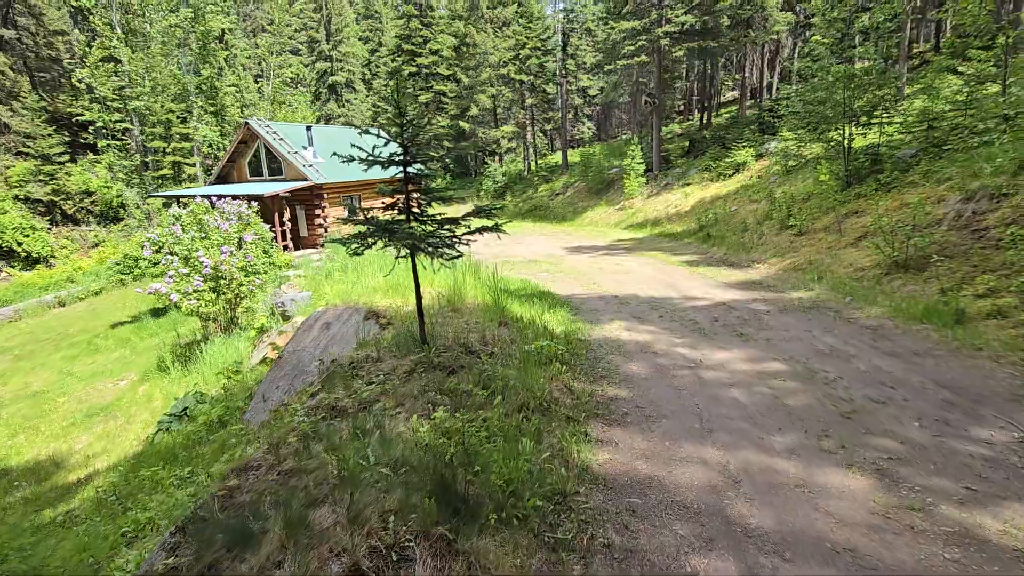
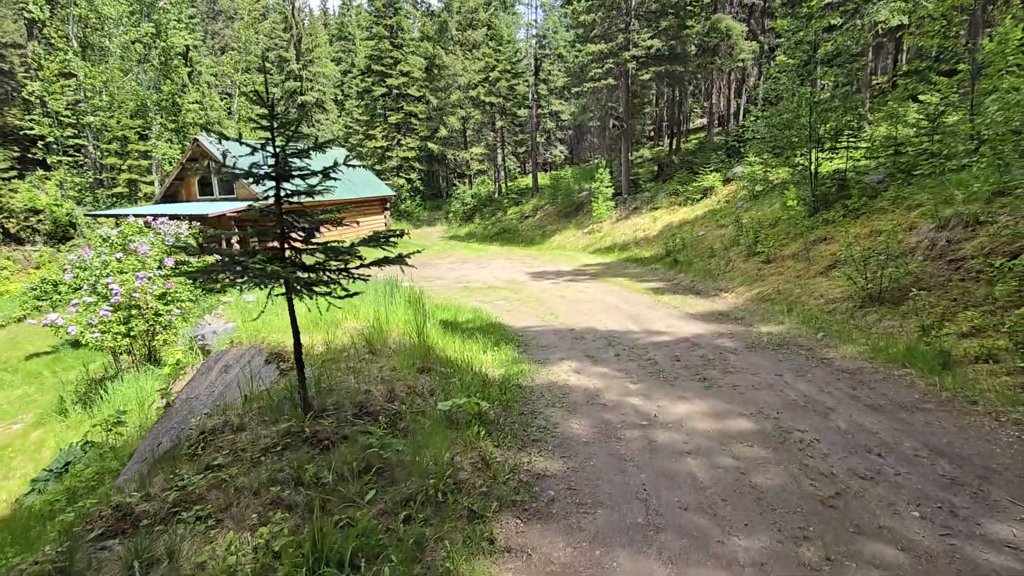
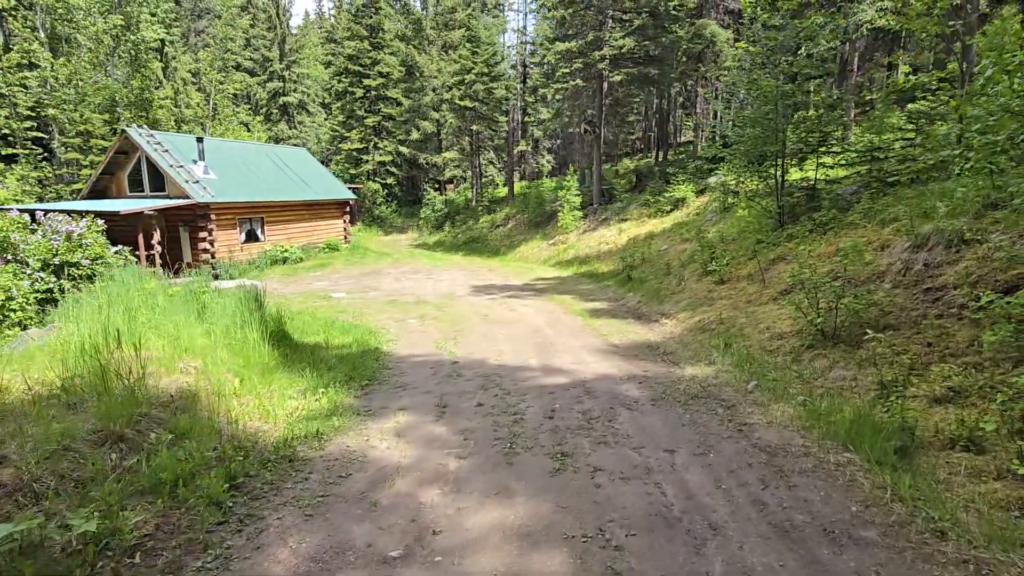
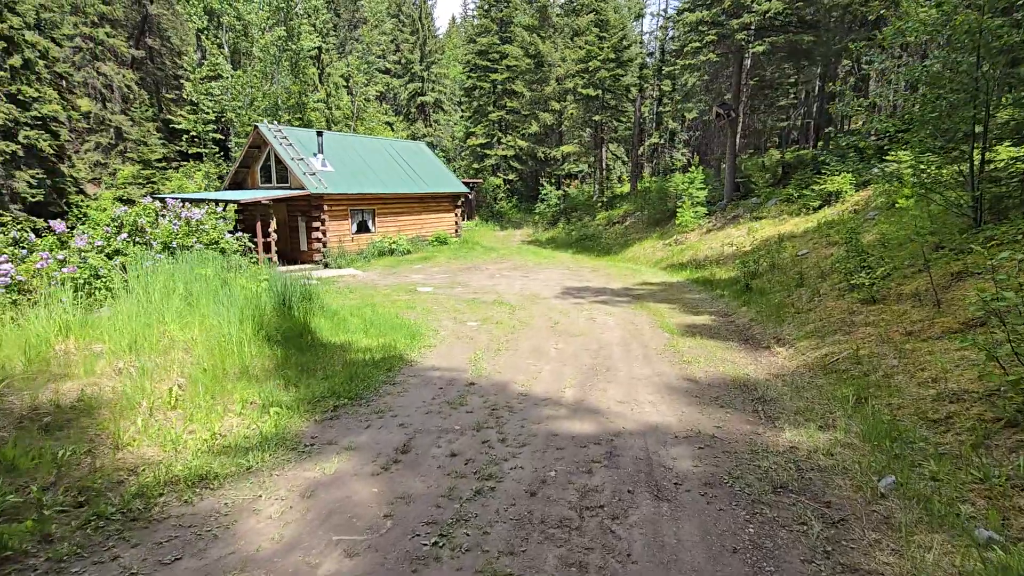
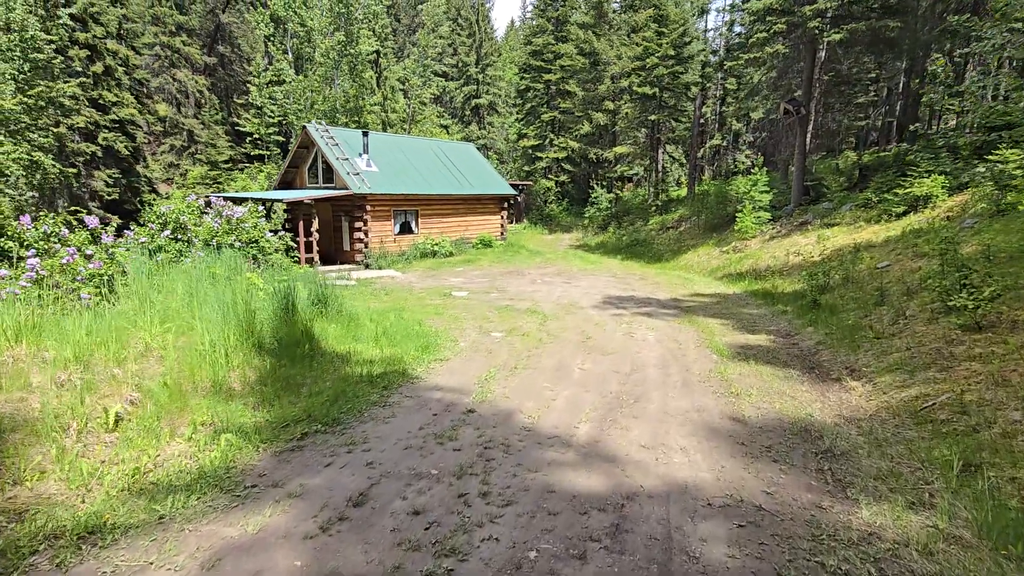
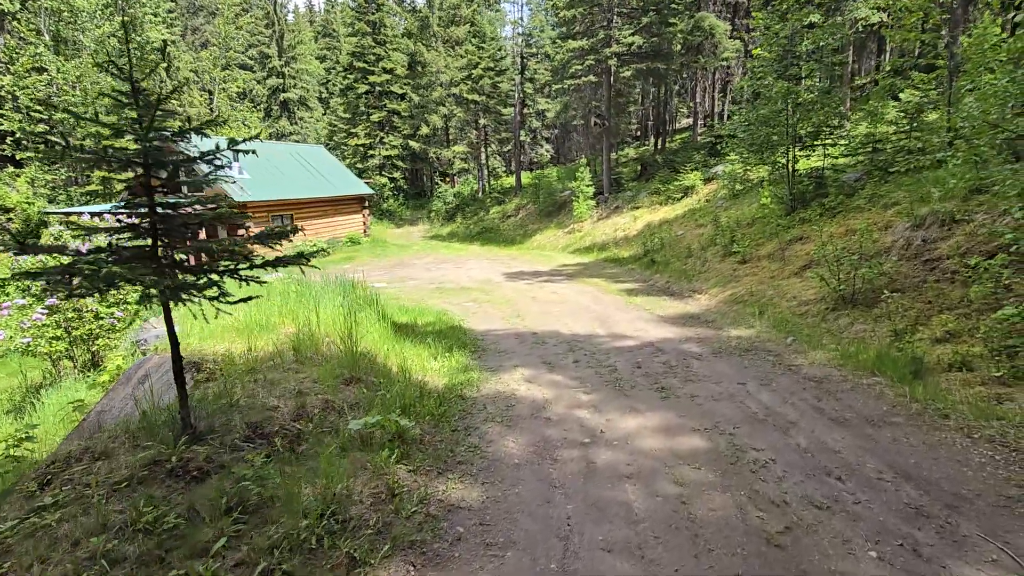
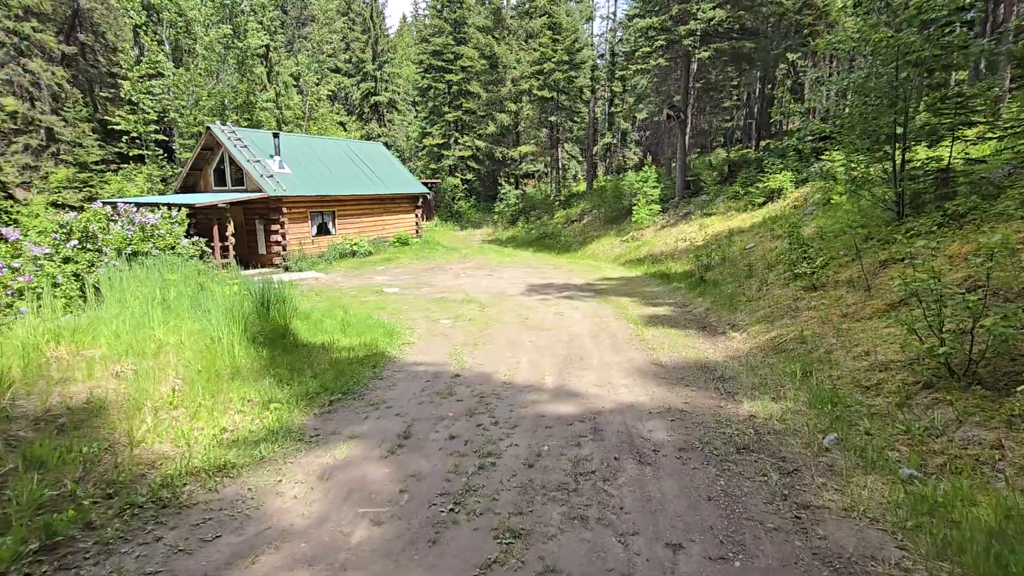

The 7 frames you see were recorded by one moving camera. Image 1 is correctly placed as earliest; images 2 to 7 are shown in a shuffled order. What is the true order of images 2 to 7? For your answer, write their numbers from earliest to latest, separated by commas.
2, 6, 3, 7, 4, 5
